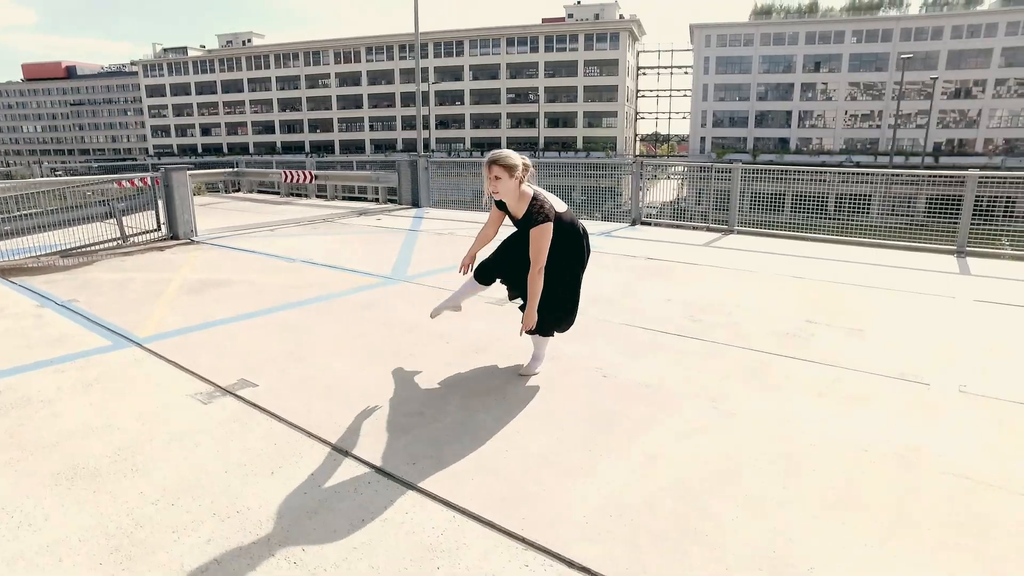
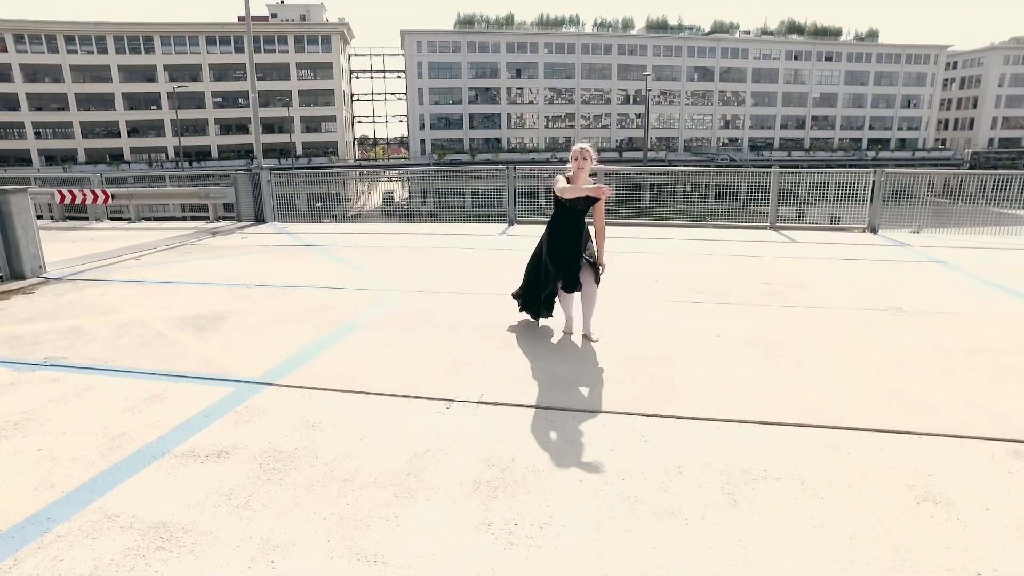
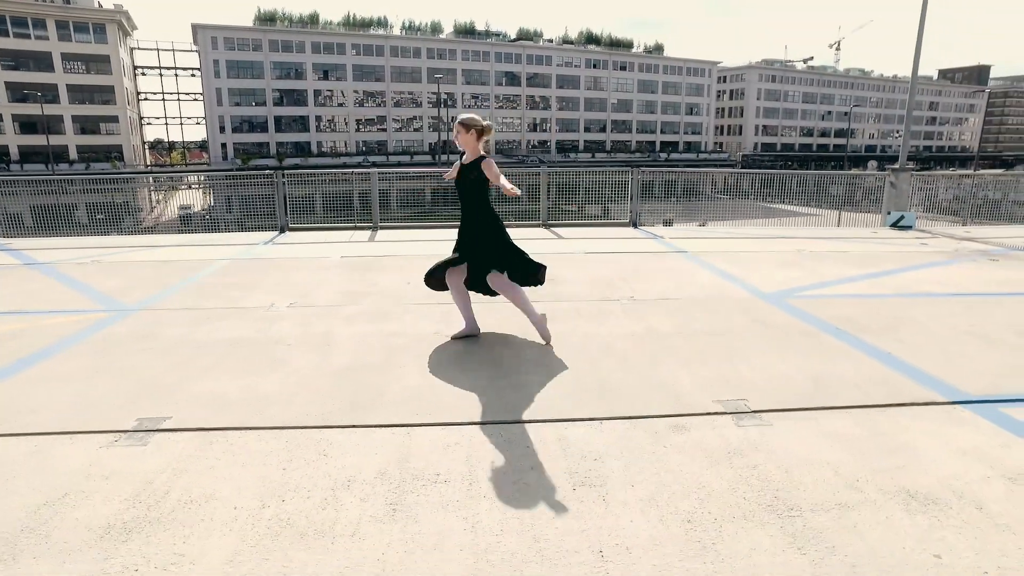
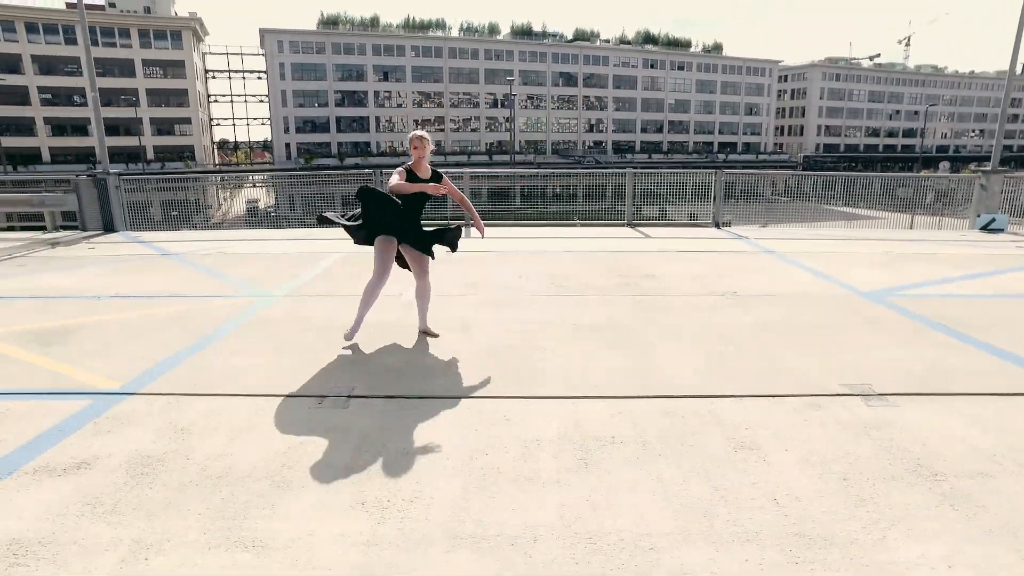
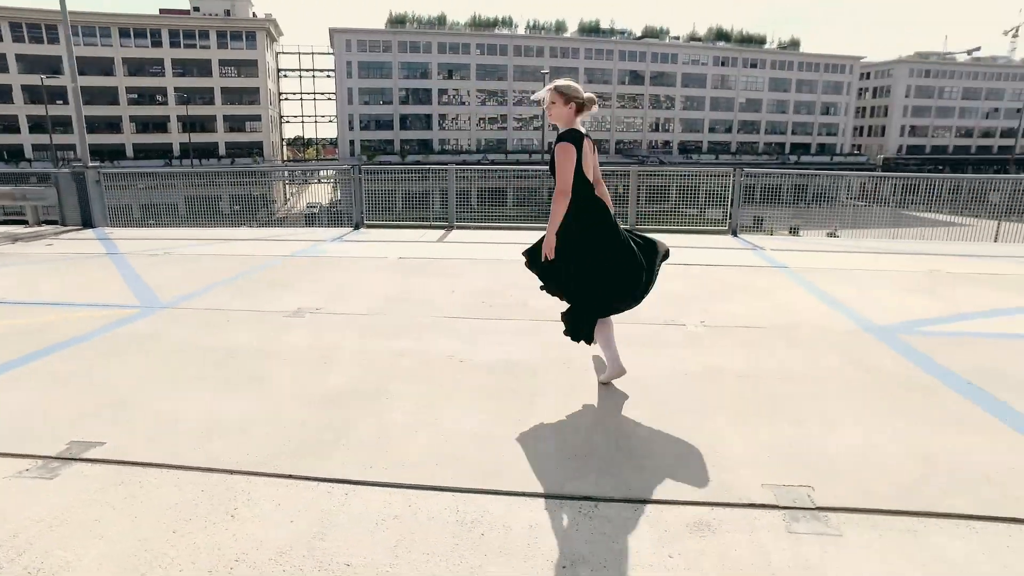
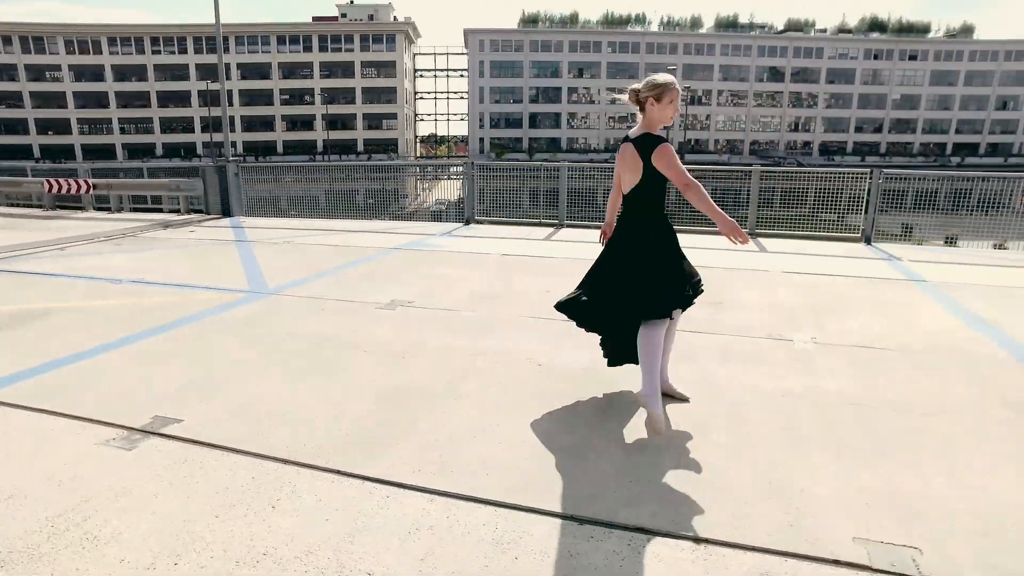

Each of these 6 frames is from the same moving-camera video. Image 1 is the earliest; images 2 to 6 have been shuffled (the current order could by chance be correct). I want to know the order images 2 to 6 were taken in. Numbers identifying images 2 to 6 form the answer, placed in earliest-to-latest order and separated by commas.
6, 5, 3, 4, 2
